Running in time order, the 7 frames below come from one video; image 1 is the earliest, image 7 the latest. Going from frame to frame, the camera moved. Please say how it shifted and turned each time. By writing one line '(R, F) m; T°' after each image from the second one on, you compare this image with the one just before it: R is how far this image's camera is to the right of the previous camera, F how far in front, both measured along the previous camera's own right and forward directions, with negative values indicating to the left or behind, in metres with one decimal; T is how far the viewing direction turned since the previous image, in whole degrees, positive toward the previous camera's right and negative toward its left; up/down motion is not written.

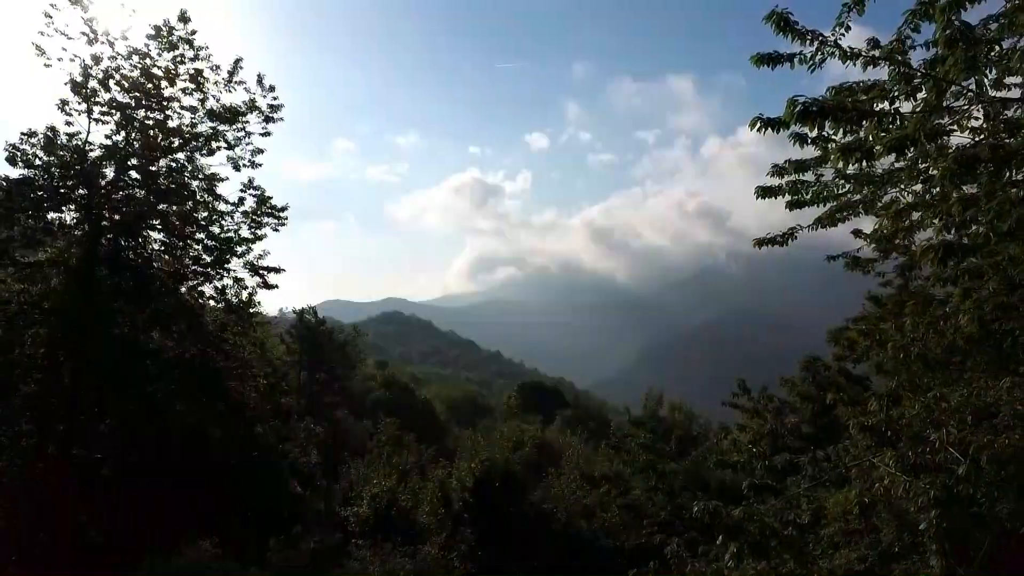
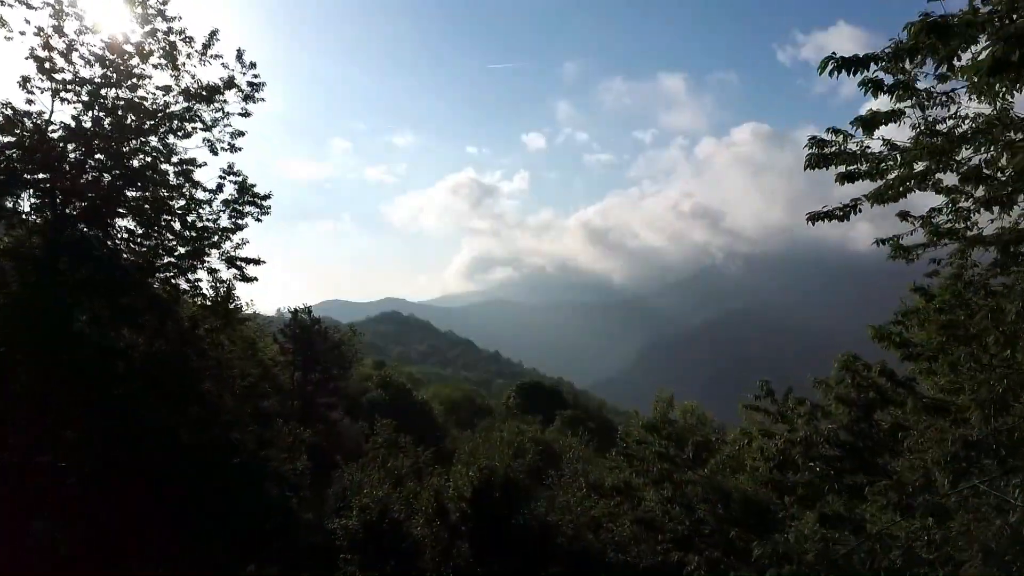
(-0.1, +0.9) m; 0°
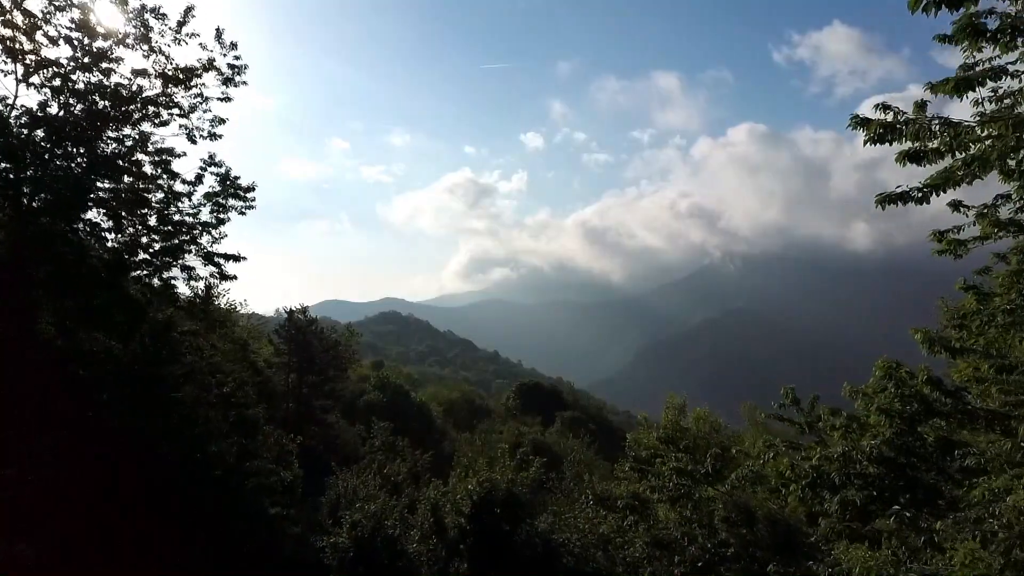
(-0.1, +0.8) m; 0°
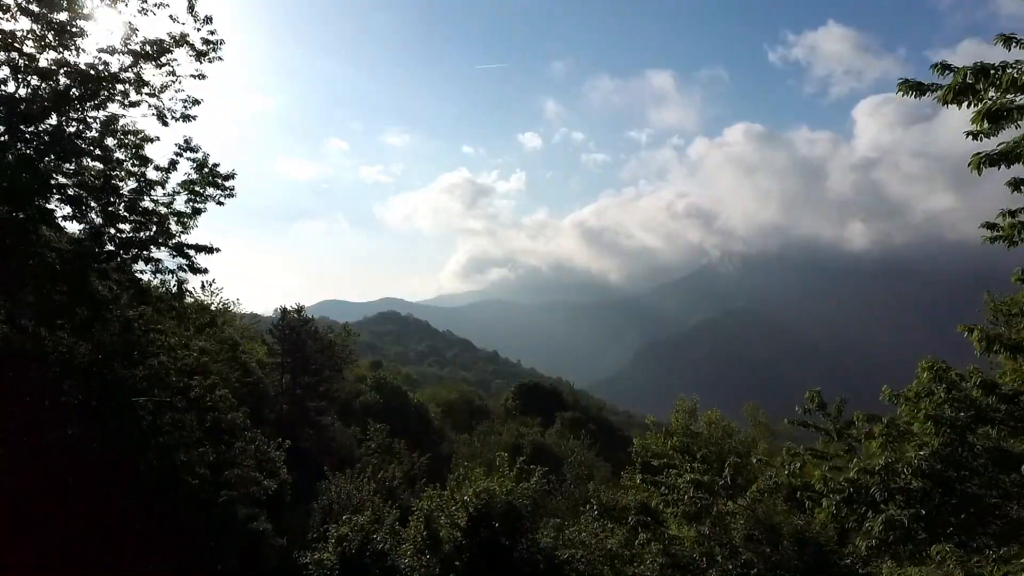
(0.0, +0.8) m; 0°
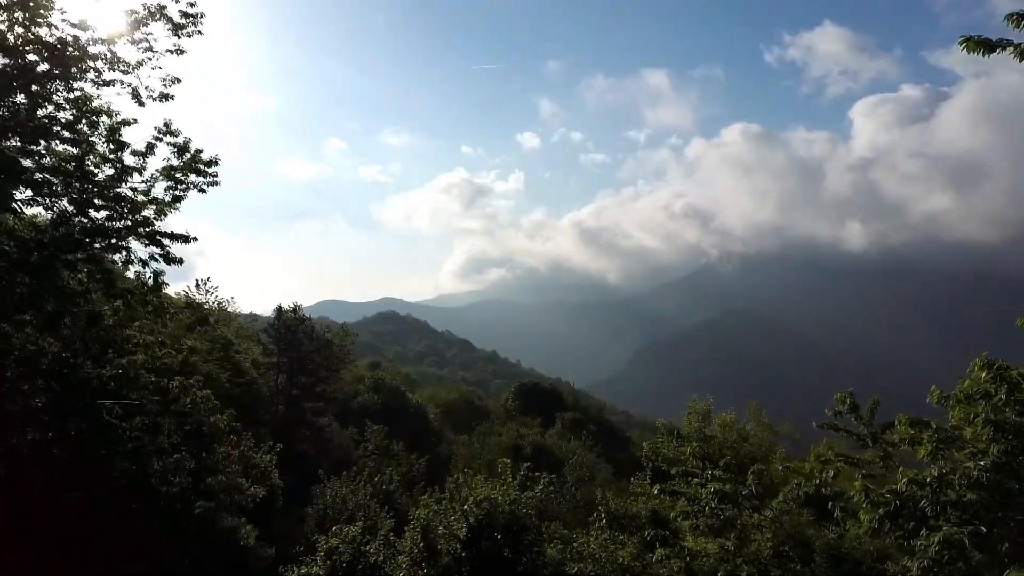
(-0.1, +0.7) m; 0°
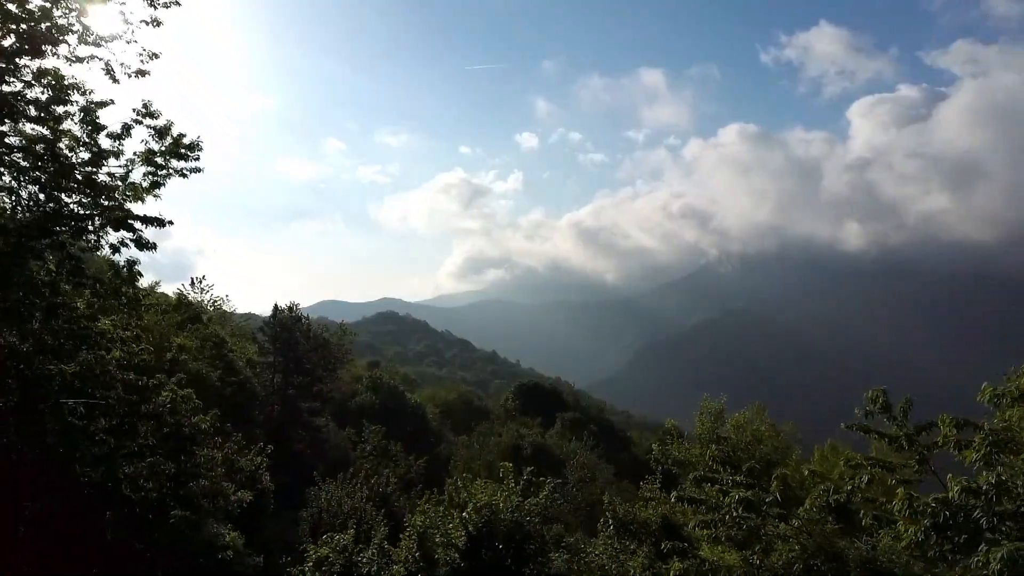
(0.0, +0.6) m; 0°
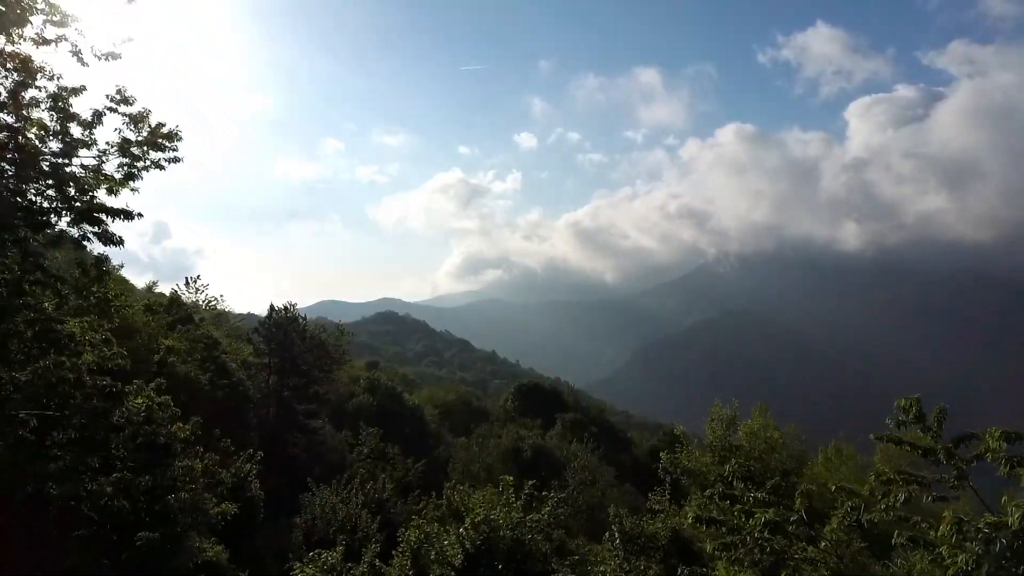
(0.0, +0.6) m; 0°
